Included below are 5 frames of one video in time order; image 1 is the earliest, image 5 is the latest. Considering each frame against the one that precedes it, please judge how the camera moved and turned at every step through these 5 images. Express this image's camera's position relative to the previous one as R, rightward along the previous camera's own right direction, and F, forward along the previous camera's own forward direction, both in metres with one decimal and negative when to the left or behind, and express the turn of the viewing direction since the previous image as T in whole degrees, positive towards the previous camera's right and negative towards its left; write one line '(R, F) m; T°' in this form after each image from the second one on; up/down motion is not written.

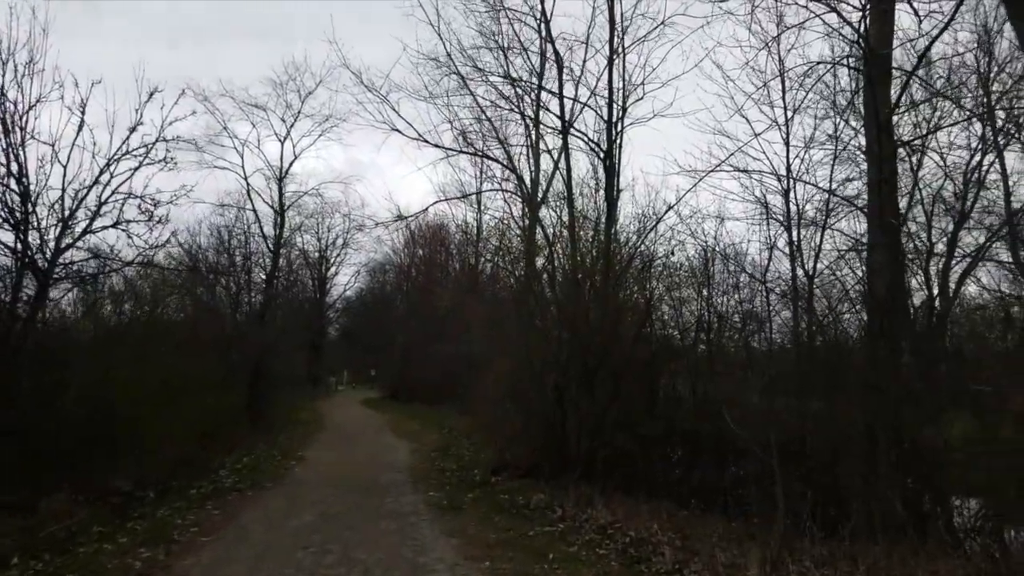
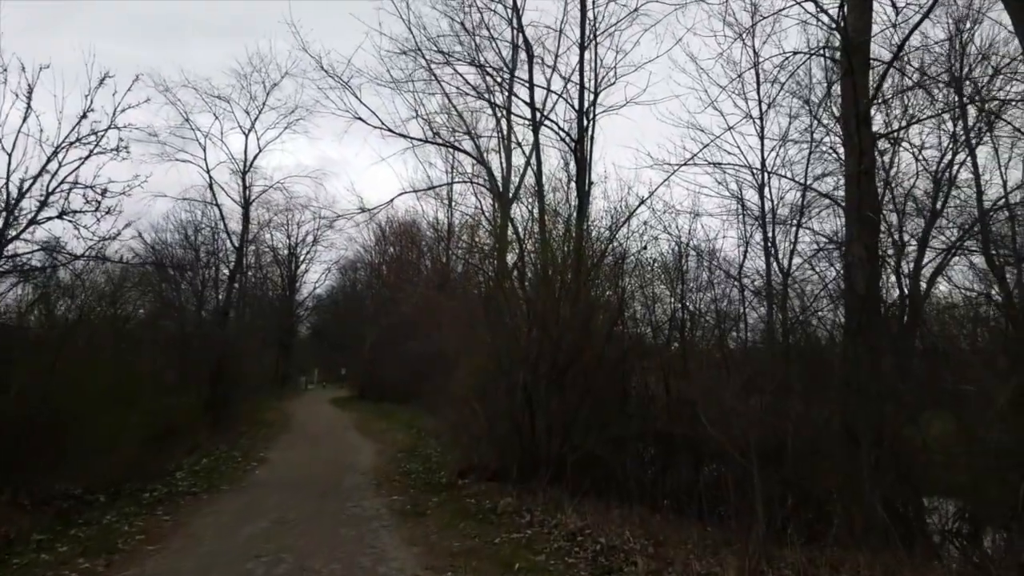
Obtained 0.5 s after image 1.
(+0.1, +0.4) m; +2°
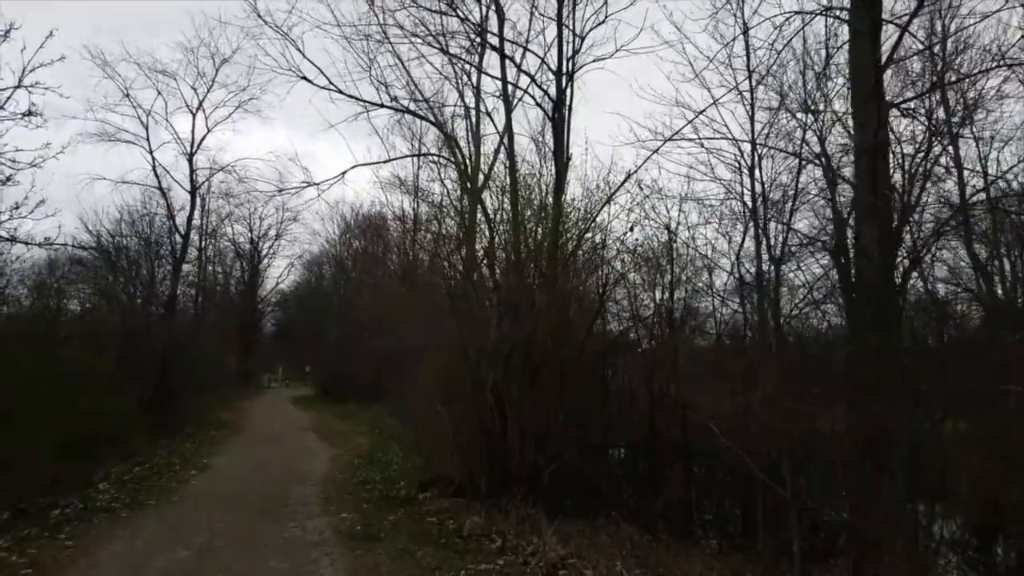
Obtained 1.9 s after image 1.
(0.0, +1.3) m; +2°
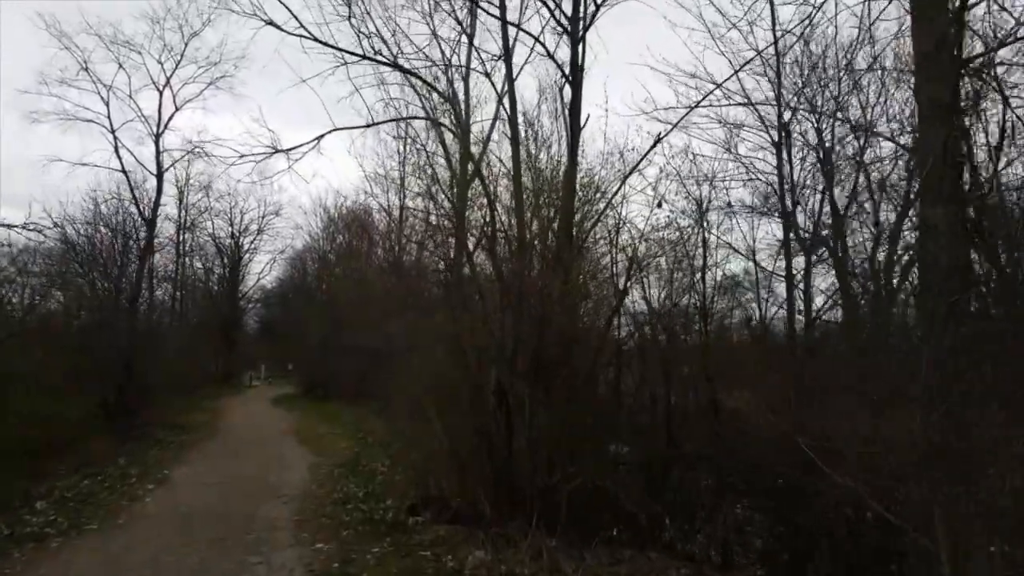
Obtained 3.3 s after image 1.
(-0.2, +1.5) m; +1°
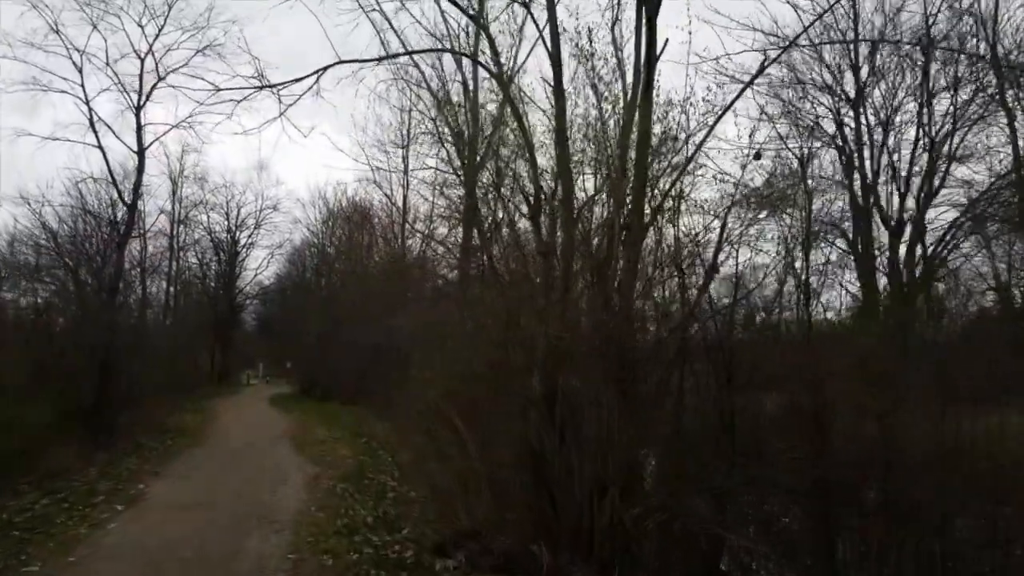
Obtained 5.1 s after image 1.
(-0.4, +1.8) m; 0°
